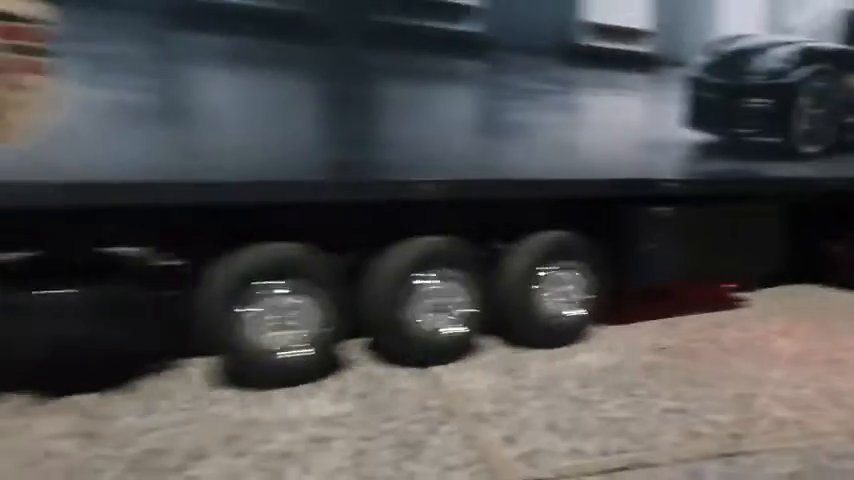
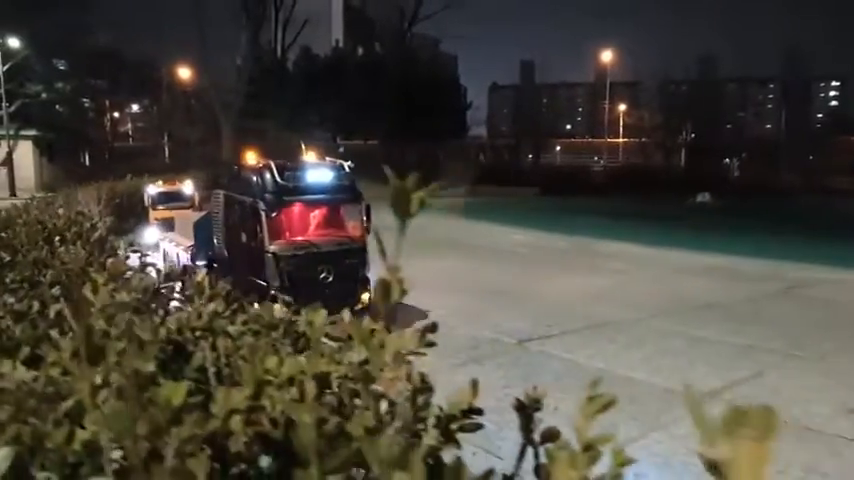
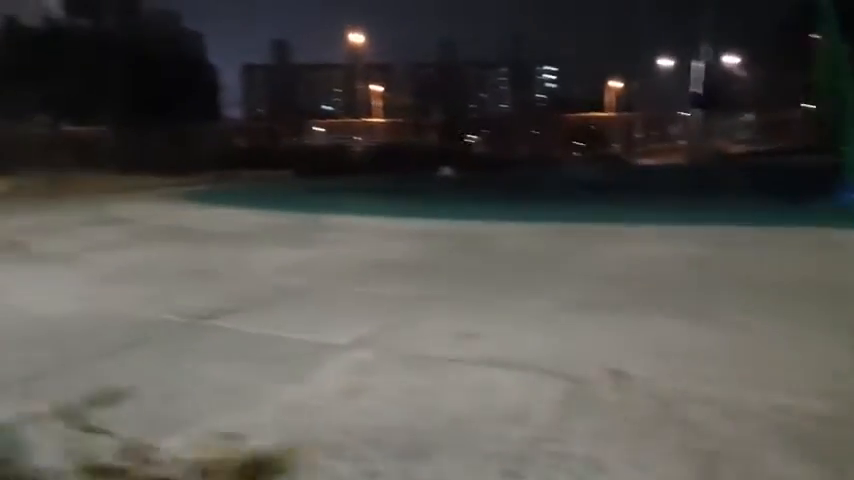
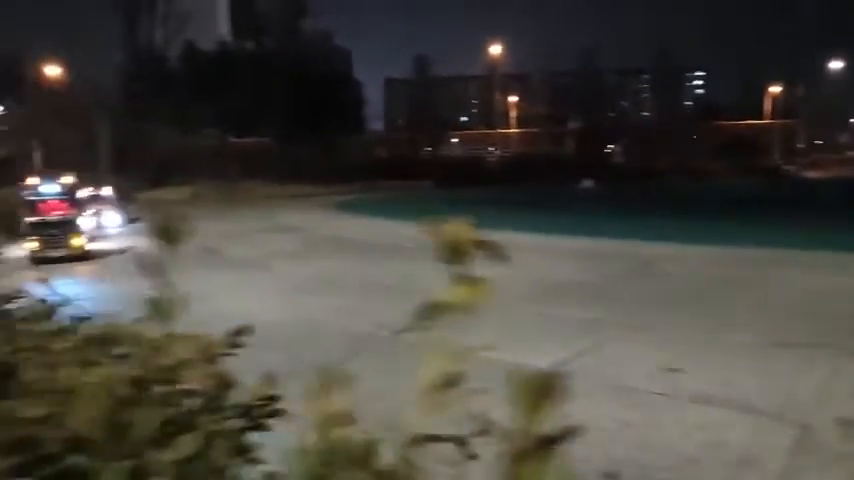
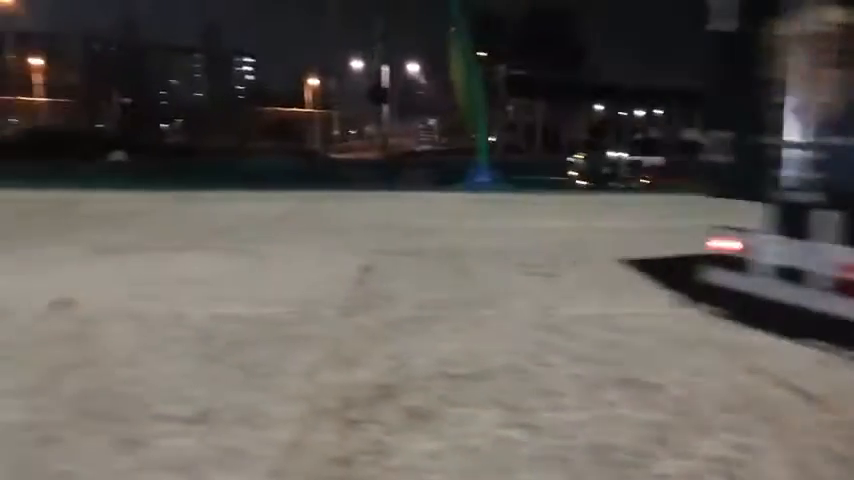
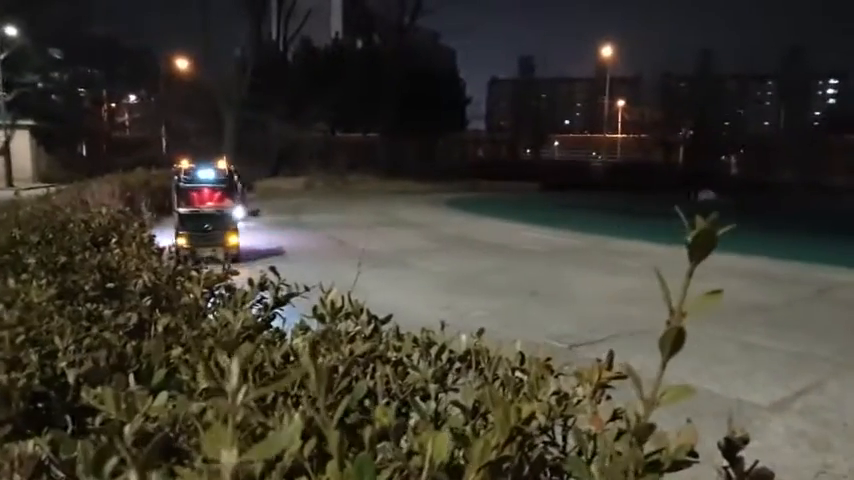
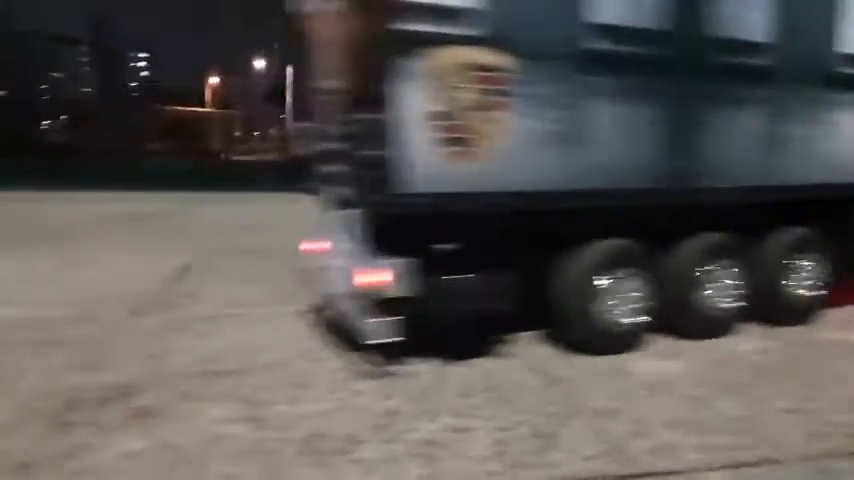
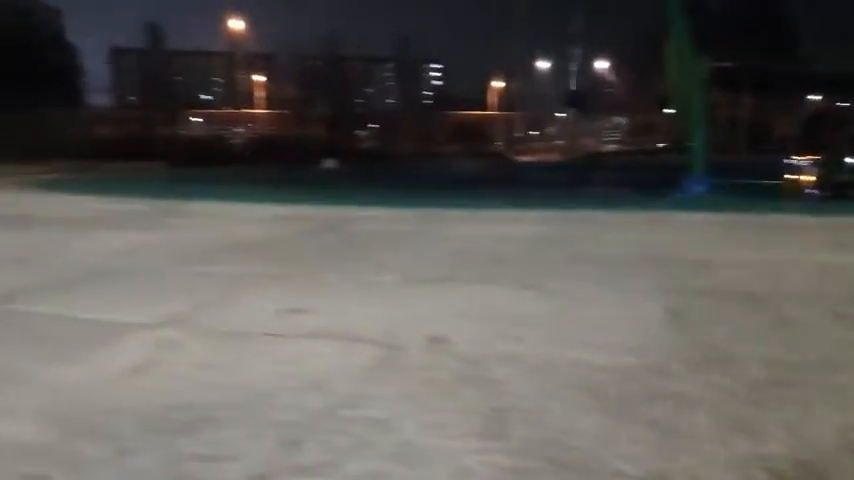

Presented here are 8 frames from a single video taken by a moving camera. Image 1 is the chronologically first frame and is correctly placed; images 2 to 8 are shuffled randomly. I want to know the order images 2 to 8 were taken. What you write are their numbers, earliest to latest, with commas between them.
7, 5, 8, 3, 4, 6, 2
